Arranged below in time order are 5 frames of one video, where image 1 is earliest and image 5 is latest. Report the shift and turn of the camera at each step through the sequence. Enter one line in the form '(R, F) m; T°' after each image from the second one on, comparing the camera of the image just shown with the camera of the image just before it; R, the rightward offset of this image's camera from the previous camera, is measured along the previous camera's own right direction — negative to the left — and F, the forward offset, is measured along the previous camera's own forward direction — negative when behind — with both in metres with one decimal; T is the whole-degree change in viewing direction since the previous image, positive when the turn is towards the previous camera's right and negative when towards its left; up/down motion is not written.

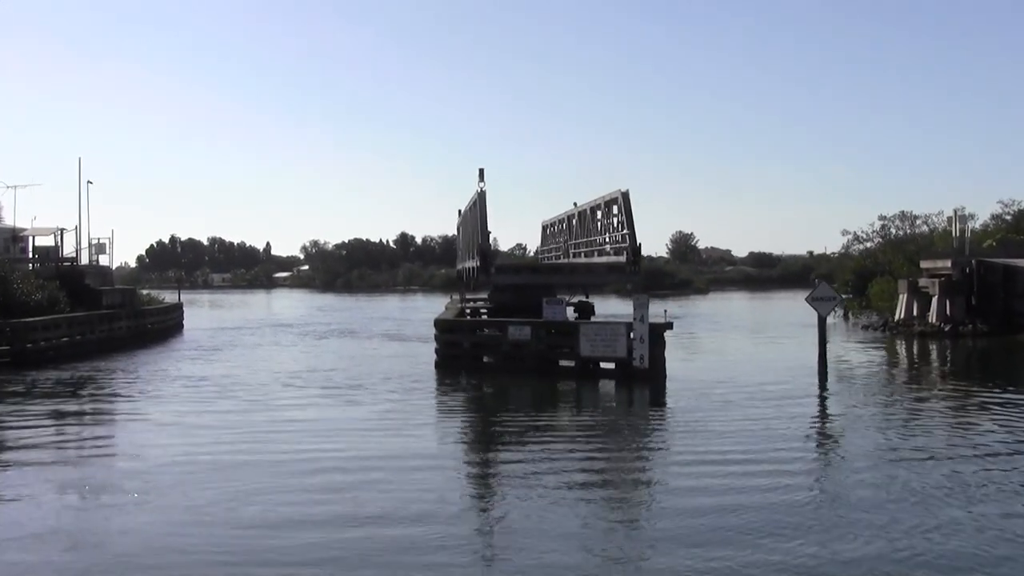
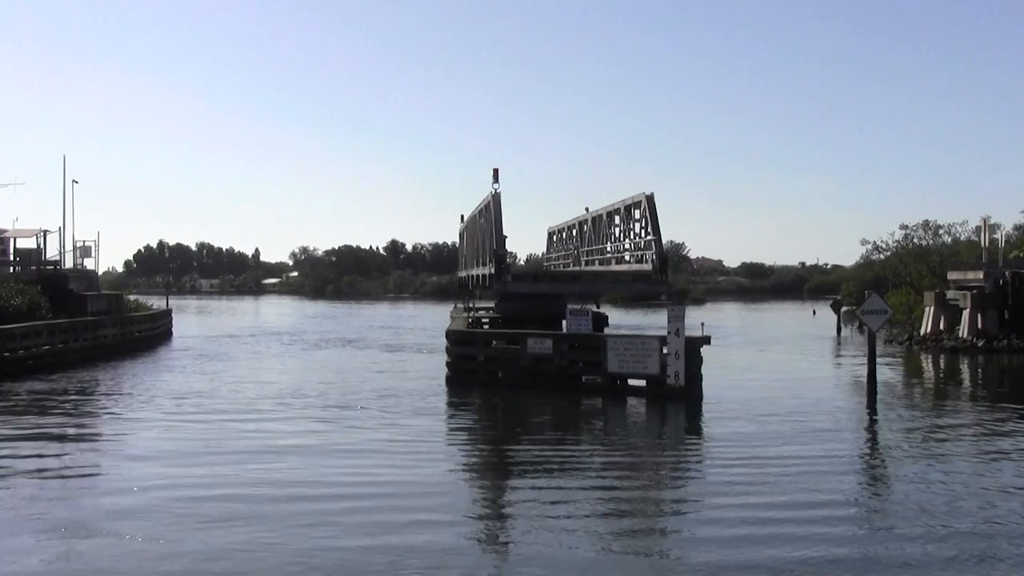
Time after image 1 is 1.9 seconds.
(-0.5, +1.5) m; +1°
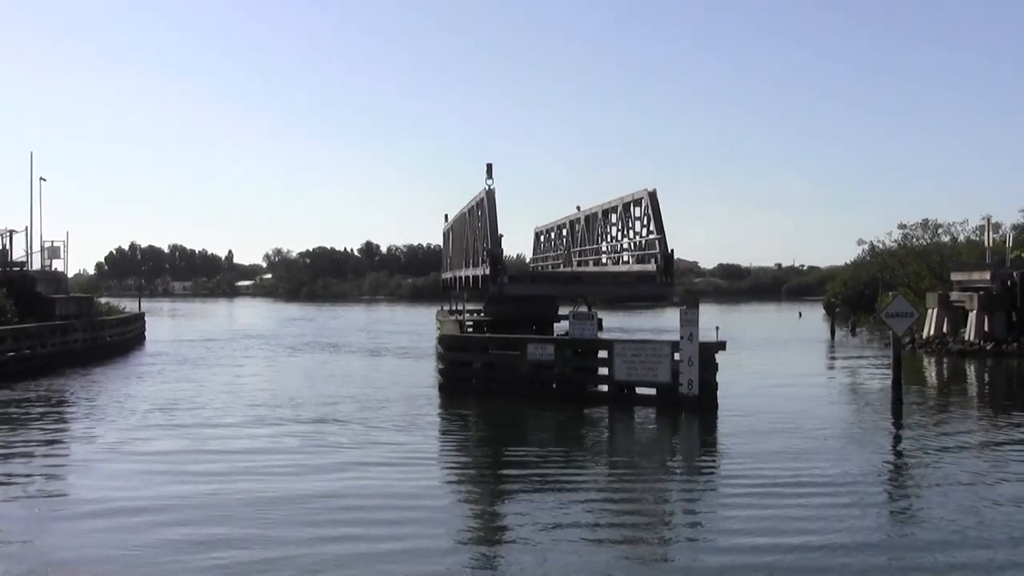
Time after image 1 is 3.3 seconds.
(-0.4, +1.1) m; +1°
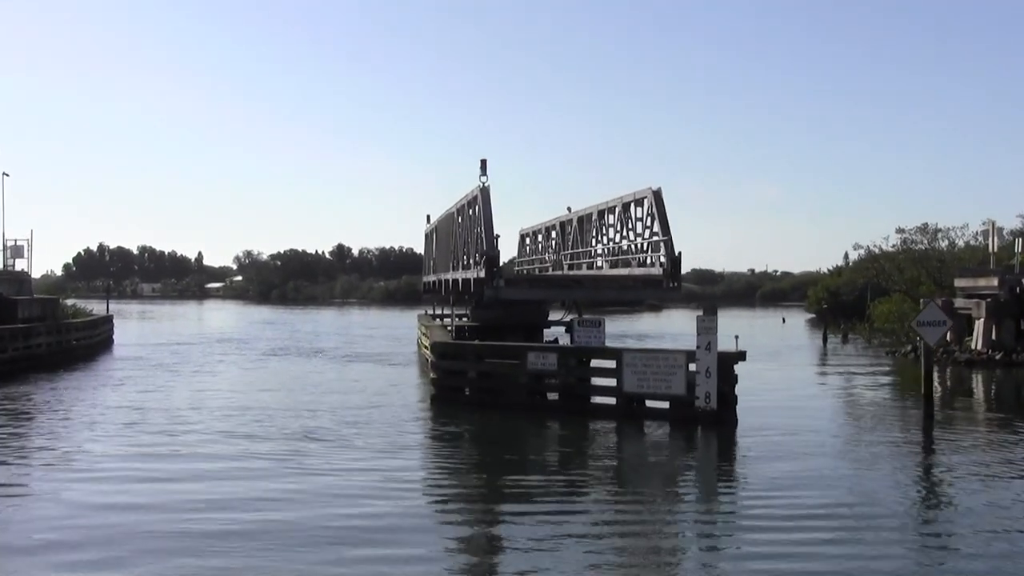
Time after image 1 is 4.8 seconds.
(-0.4, +1.2) m; +1°
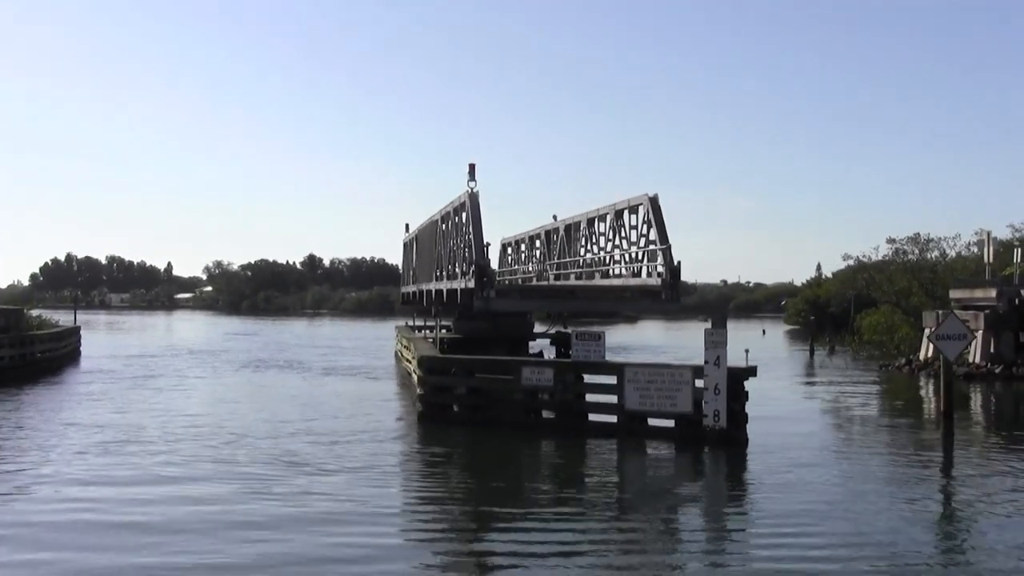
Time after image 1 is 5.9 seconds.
(-0.3, +0.9) m; +1°
